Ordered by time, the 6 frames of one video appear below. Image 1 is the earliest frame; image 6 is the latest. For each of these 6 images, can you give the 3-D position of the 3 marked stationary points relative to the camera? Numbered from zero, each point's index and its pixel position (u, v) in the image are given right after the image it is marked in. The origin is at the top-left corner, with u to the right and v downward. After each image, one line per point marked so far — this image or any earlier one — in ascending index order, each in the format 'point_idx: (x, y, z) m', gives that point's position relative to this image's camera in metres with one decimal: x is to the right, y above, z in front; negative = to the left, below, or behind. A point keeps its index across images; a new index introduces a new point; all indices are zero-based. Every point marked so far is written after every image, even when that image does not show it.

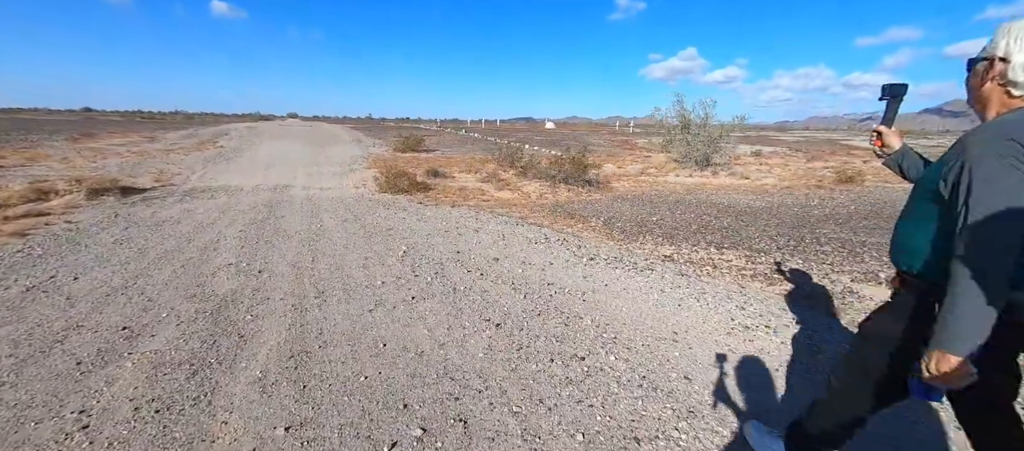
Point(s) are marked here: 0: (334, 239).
0: (-3.0, -0.3, +6.3) m
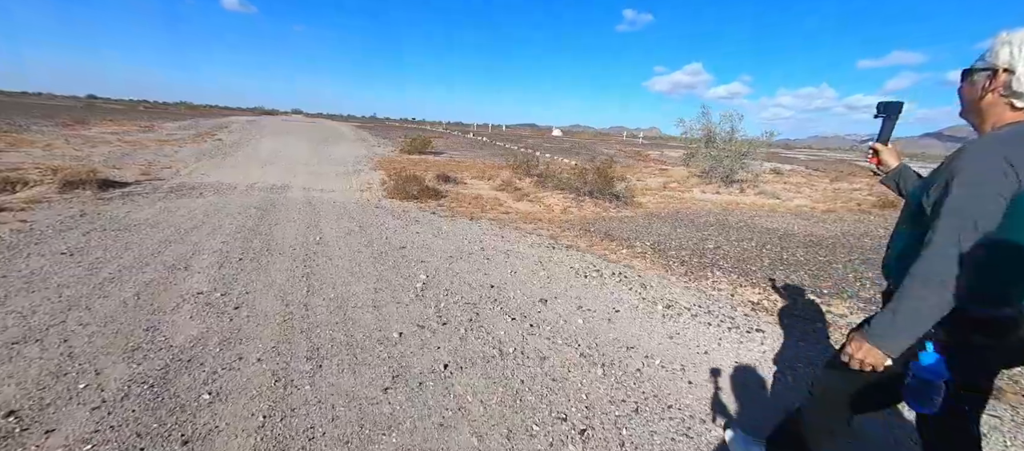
0: (-2.4, -0.5, +5.1) m
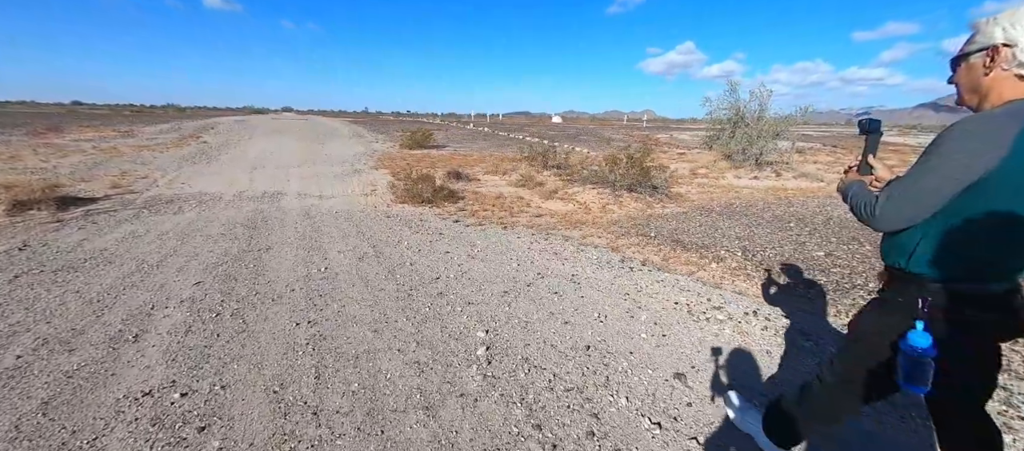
0: (-1.6, -0.8, +3.7) m
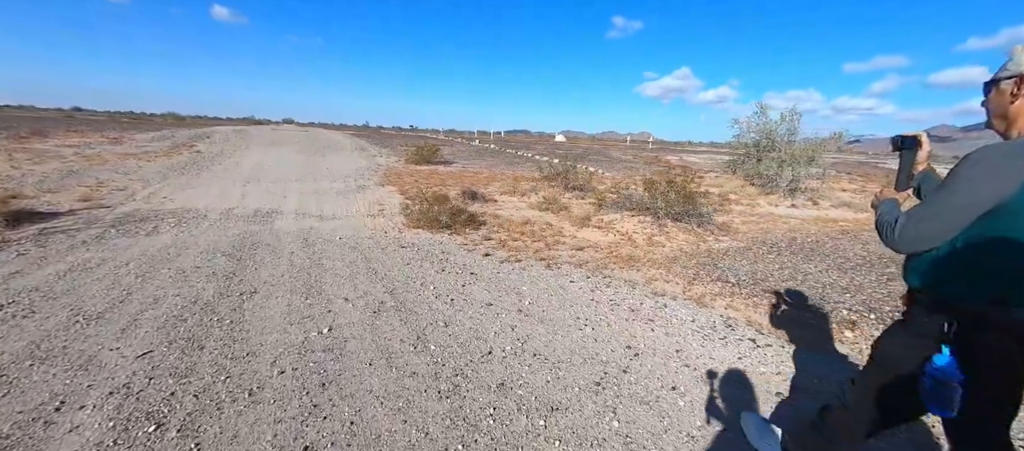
0: (-0.9, -1.2, +2.3) m
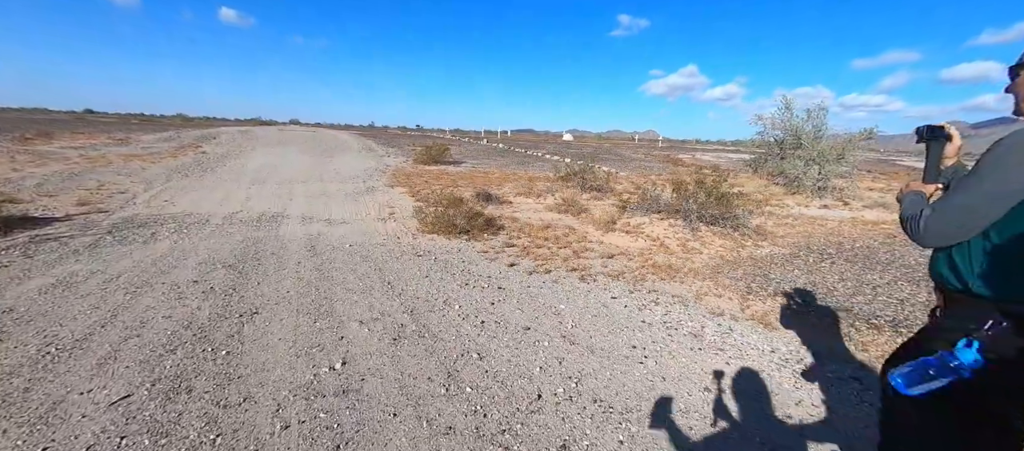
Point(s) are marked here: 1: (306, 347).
0: (-0.5, -1.4, +1.7) m
1: (-1.8, -1.1, +3.2) m
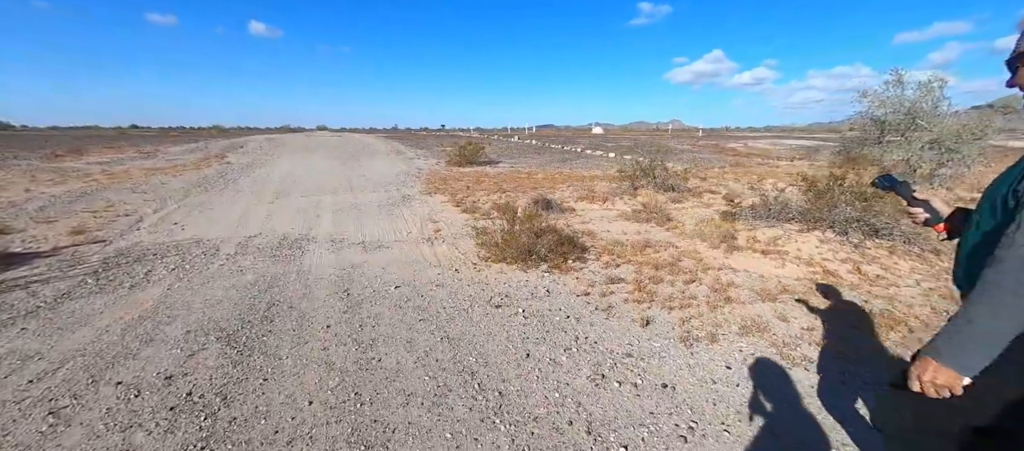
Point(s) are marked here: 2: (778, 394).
0: (+0.6, -1.8, -0.2) m
1: (-0.6, -1.5, +1.3) m
2: (+2.0, -1.2, +2.6) m
